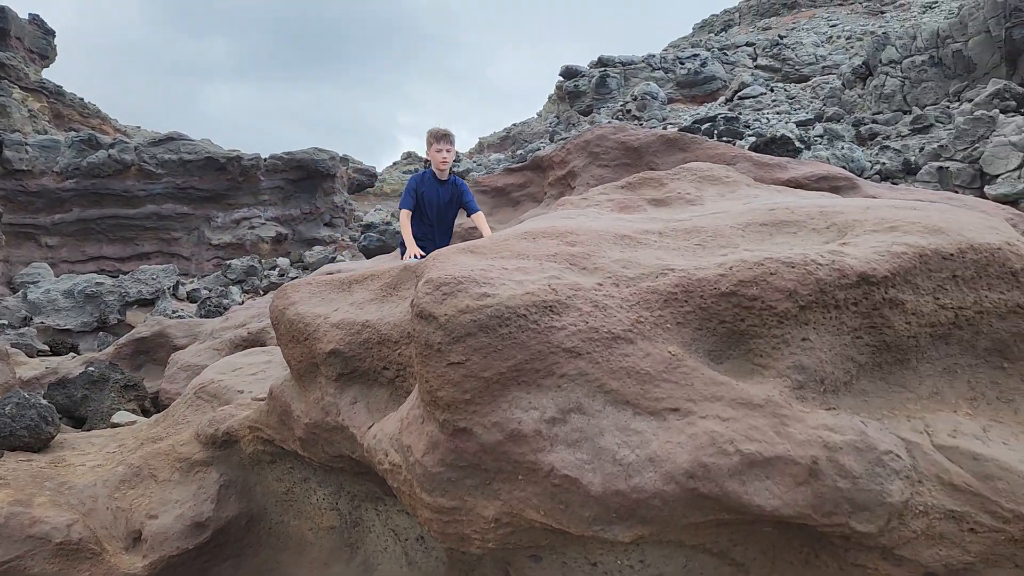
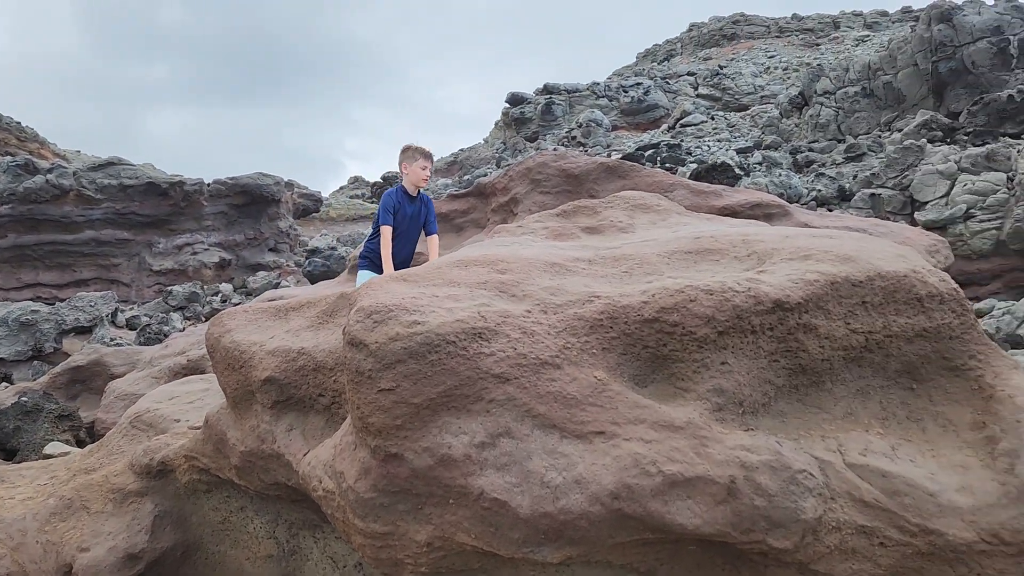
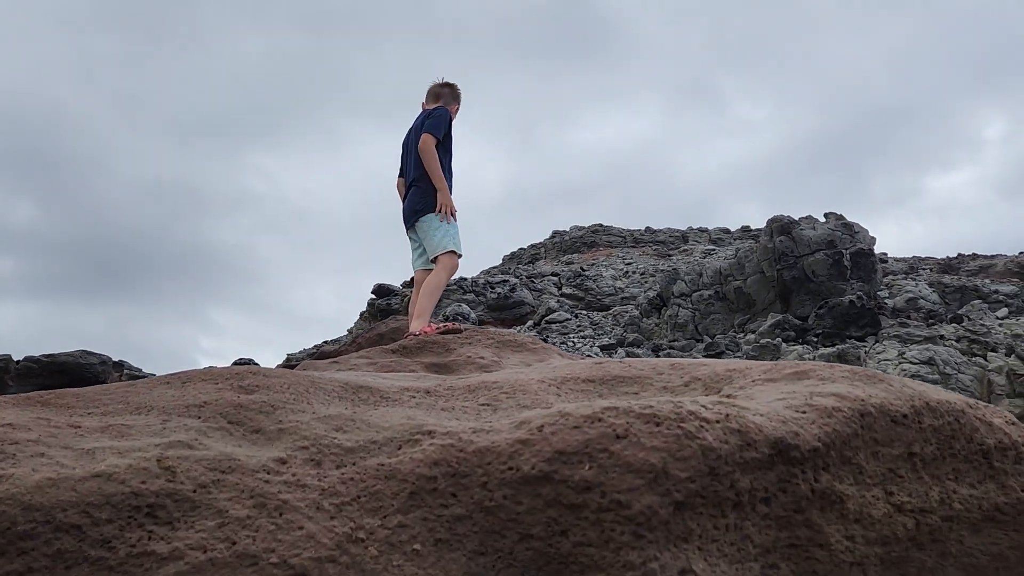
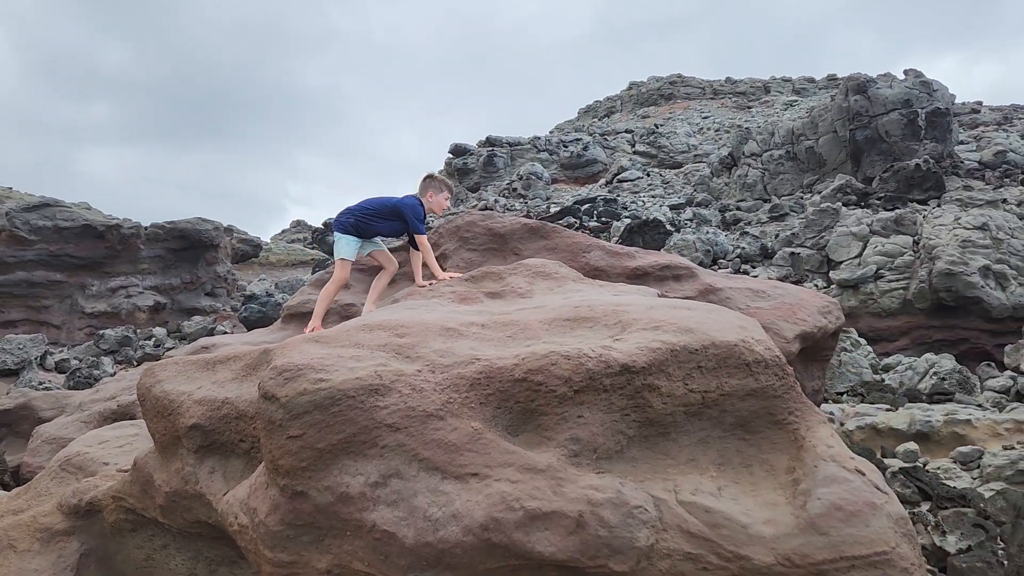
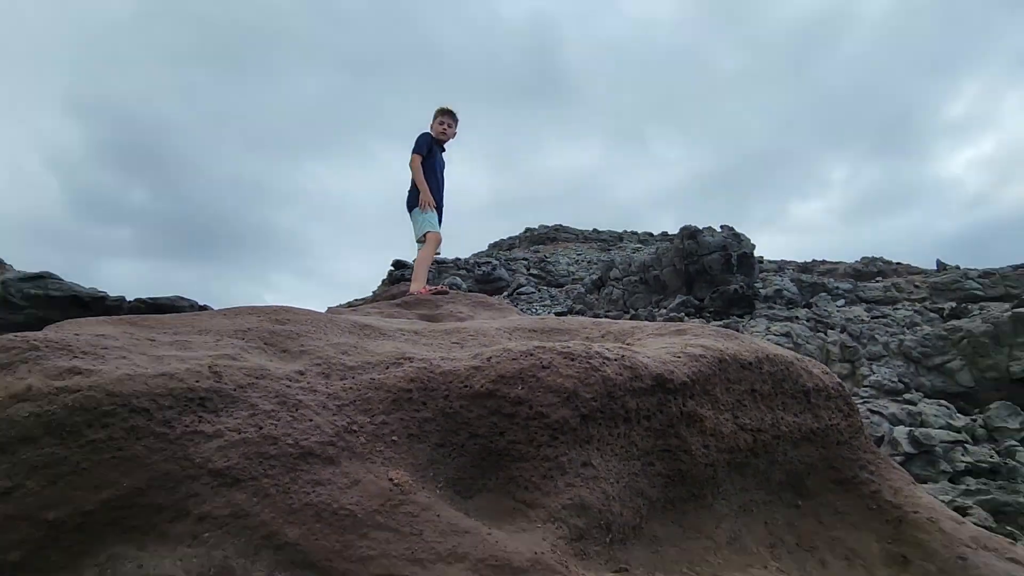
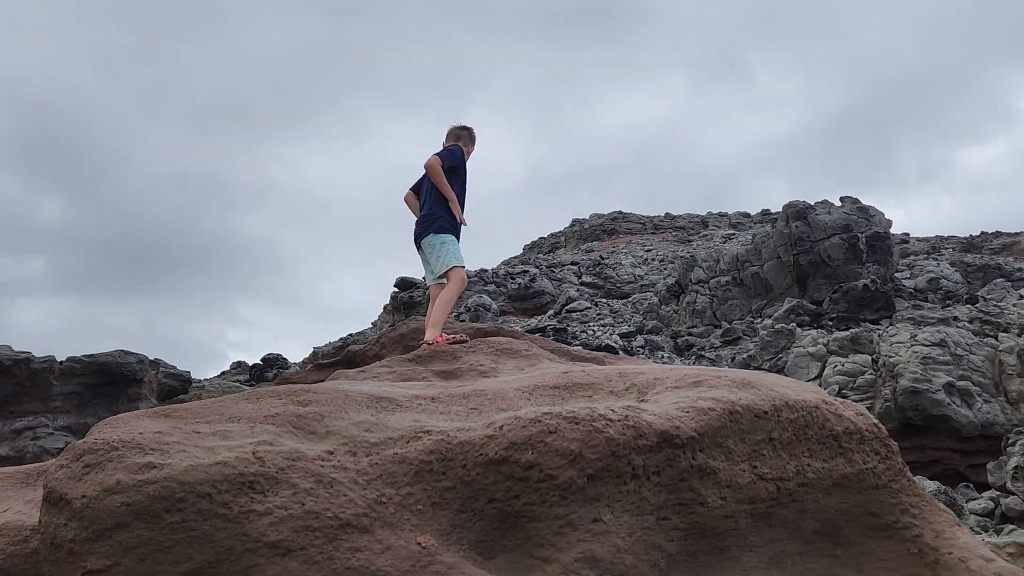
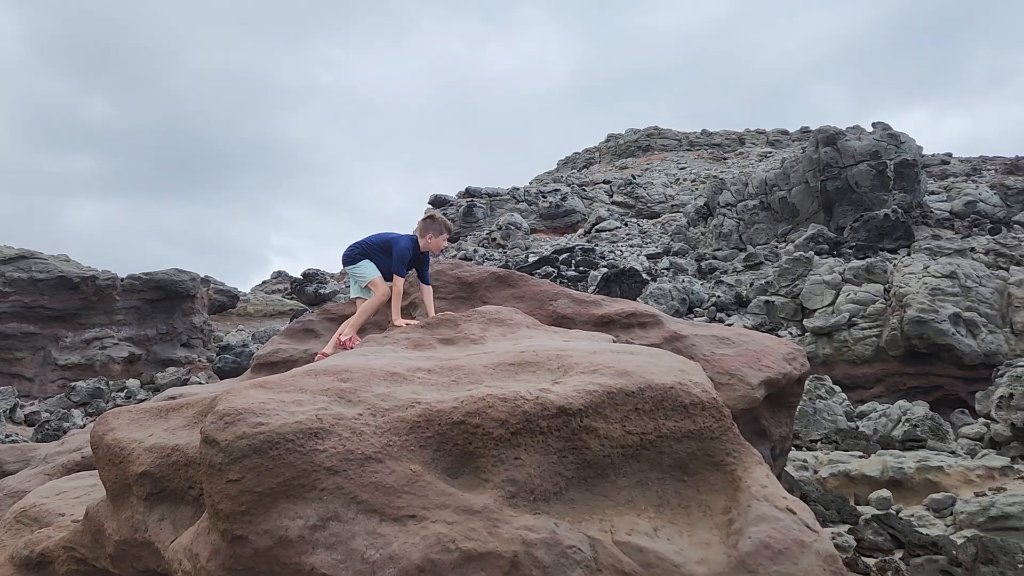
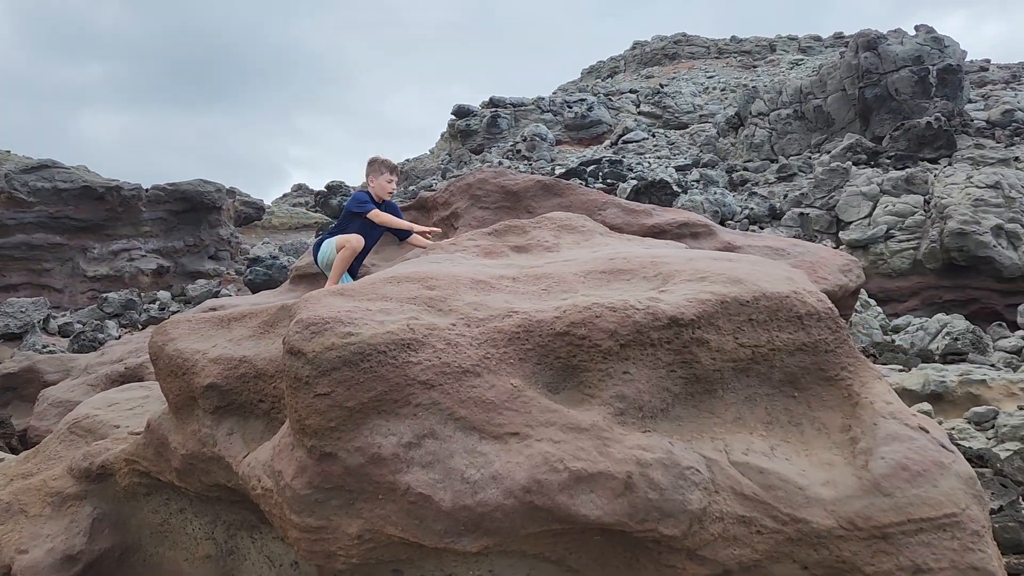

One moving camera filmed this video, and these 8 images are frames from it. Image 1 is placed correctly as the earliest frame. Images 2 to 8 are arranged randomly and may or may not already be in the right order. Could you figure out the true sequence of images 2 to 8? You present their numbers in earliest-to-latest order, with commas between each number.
2, 8, 4, 7, 6, 3, 5
